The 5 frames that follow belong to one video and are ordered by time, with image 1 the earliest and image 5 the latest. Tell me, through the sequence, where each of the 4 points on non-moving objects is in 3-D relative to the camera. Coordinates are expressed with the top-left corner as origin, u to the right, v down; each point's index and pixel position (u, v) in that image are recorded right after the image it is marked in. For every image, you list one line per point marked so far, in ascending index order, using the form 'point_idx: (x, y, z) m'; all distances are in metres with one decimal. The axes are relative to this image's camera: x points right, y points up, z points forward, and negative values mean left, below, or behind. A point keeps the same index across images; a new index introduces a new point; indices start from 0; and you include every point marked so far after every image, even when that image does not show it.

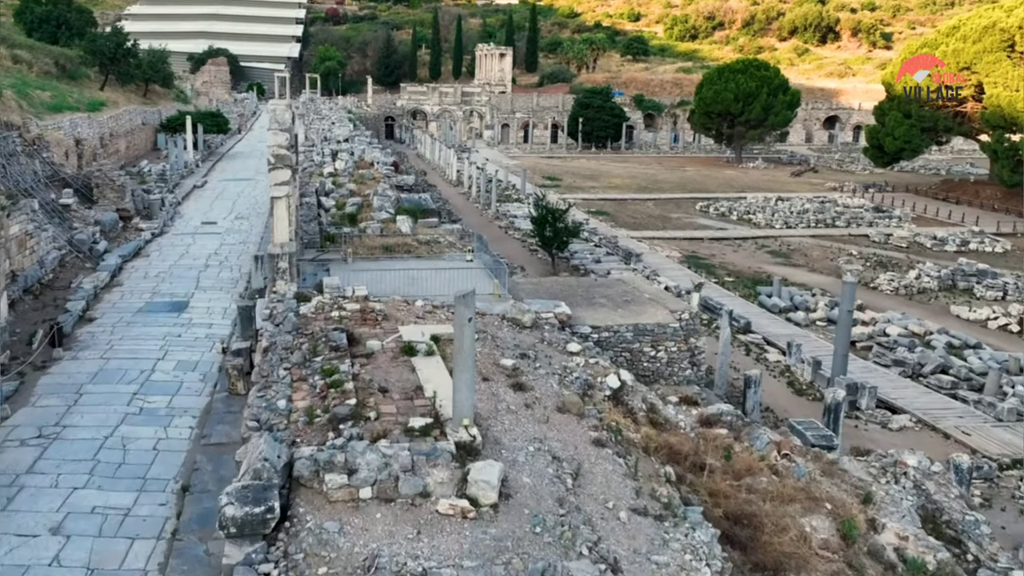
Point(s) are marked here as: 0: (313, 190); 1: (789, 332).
0: (-4.2, +2.0, +17.2) m
1: (+6.3, -1.0, +18.6) m
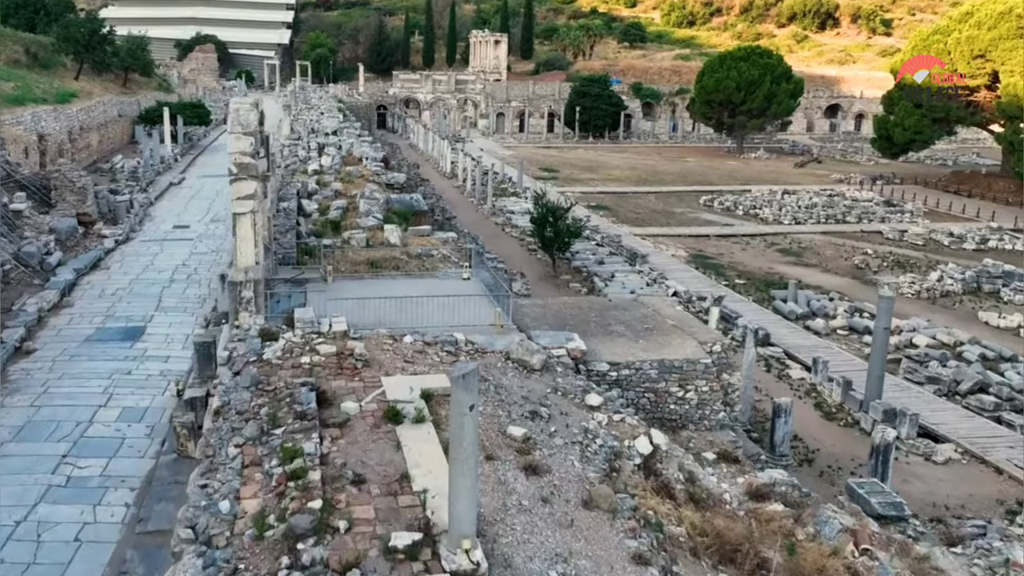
0: (-4.2, +1.8, +15.7) m
1: (+6.3, -1.2, +17.2) m
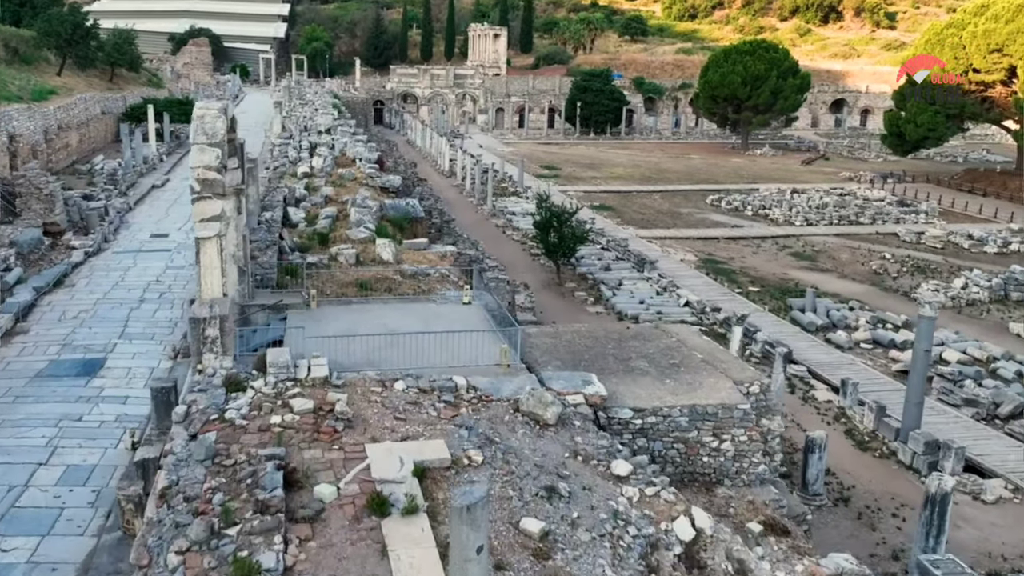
0: (-4.1, +1.6, +14.5) m
1: (+6.3, -1.4, +16.1) m
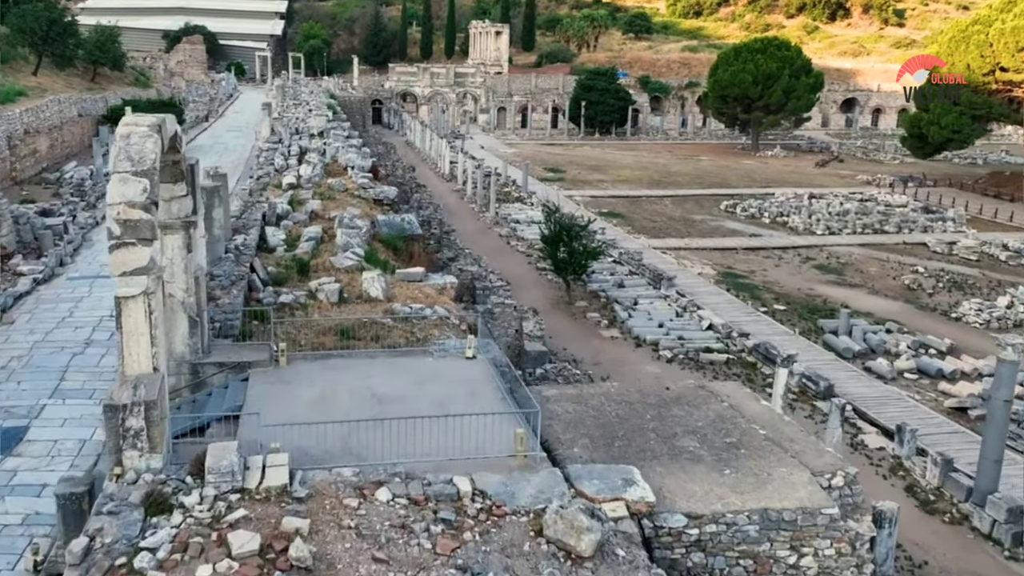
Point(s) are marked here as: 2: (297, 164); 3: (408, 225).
0: (-4.0, +1.1, +12.8) m
1: (+6.5, -1.9, +14.4) m
2: (-5.2, +3.0, +19.8) m
3: (-1.9, +1.1, +14.8) m
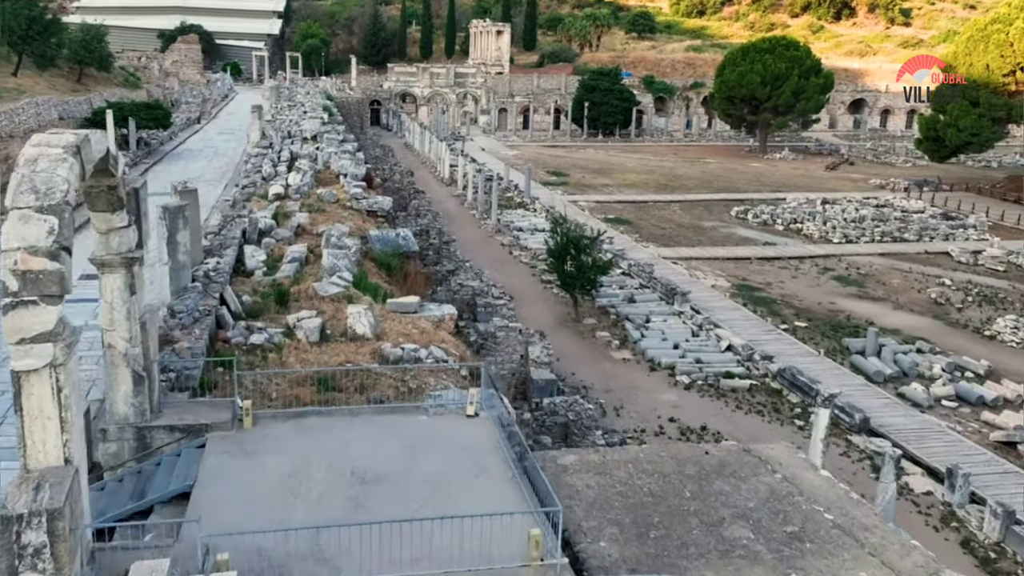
0: (-3.9, +0.7, +11.6) m
1: (+6.5, -2.2, +13.1) m
2: (-5.1, +2.6, +18.5) m
3: (-1.8, +0.8, +13.6) m
